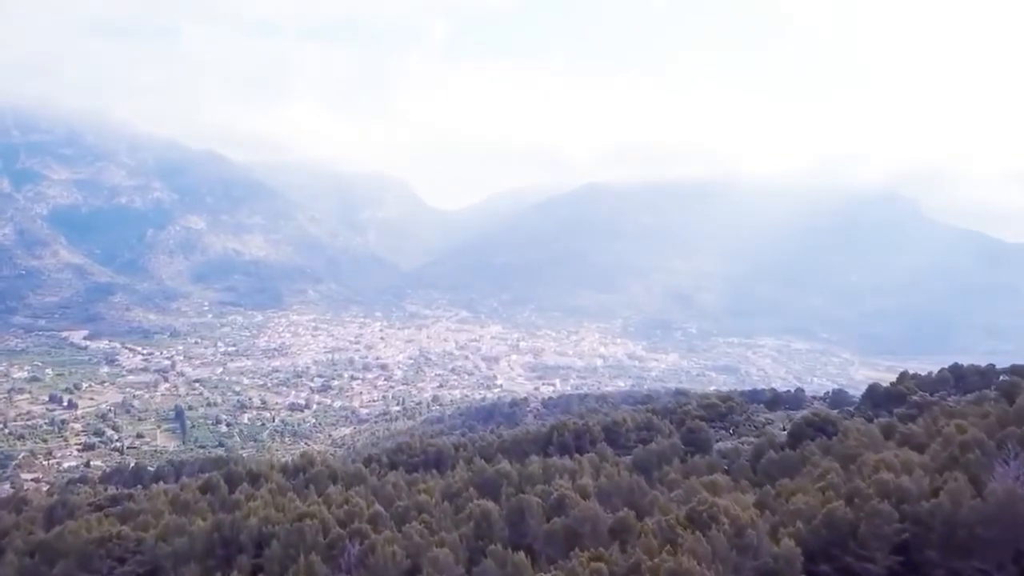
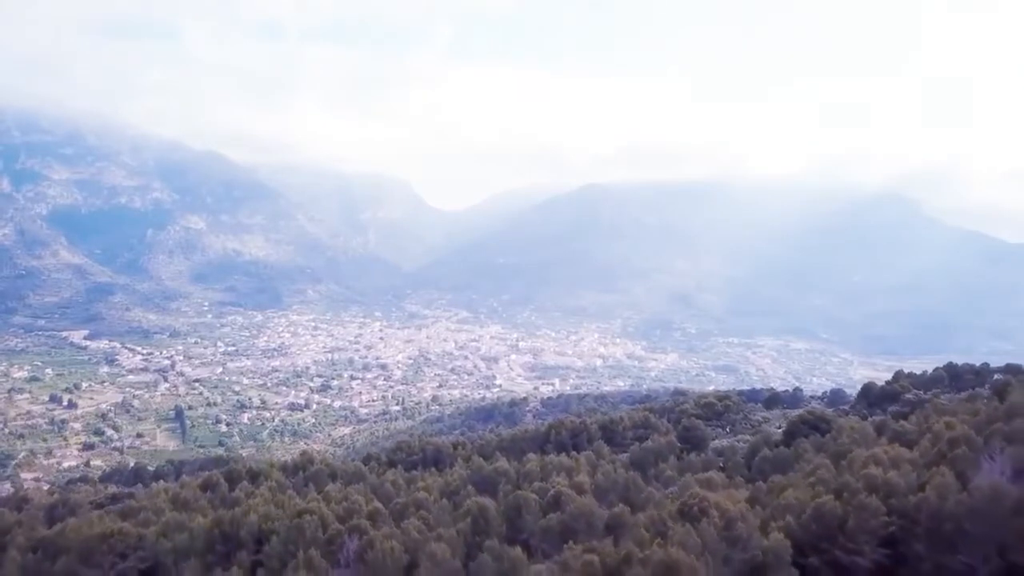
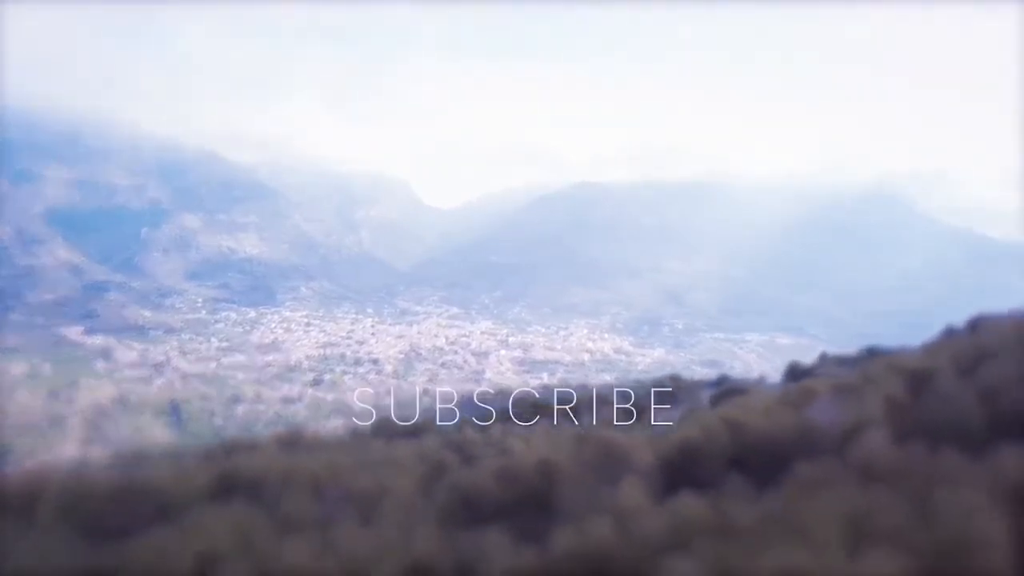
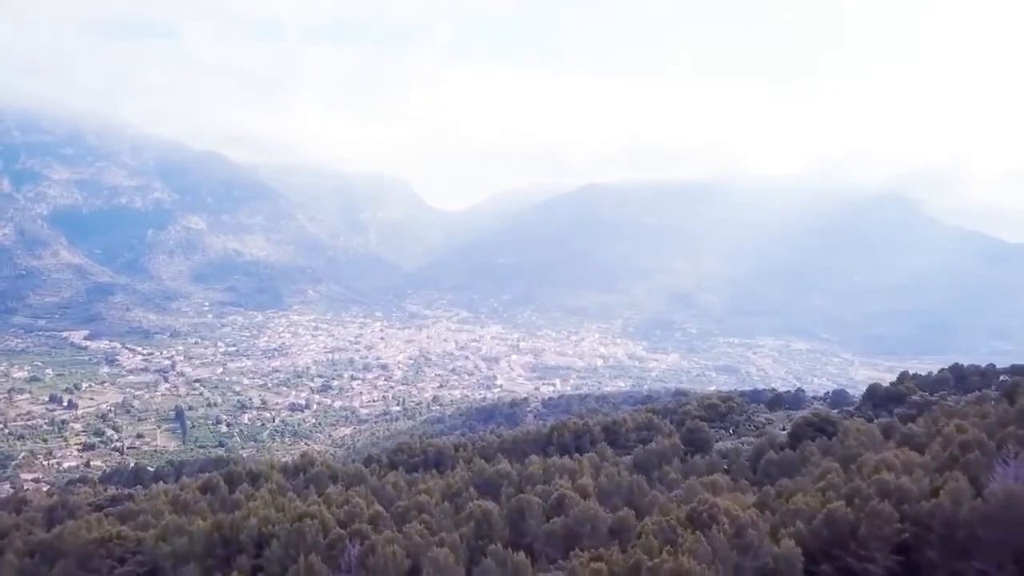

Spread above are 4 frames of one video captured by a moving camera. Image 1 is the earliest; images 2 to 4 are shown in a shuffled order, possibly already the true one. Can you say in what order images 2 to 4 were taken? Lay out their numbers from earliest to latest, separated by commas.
4, 2, 3
